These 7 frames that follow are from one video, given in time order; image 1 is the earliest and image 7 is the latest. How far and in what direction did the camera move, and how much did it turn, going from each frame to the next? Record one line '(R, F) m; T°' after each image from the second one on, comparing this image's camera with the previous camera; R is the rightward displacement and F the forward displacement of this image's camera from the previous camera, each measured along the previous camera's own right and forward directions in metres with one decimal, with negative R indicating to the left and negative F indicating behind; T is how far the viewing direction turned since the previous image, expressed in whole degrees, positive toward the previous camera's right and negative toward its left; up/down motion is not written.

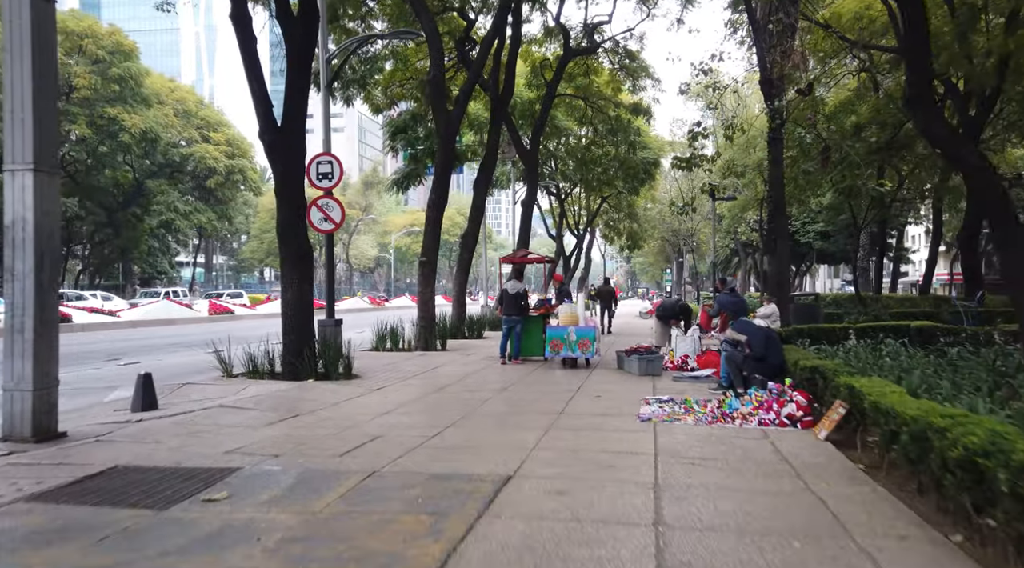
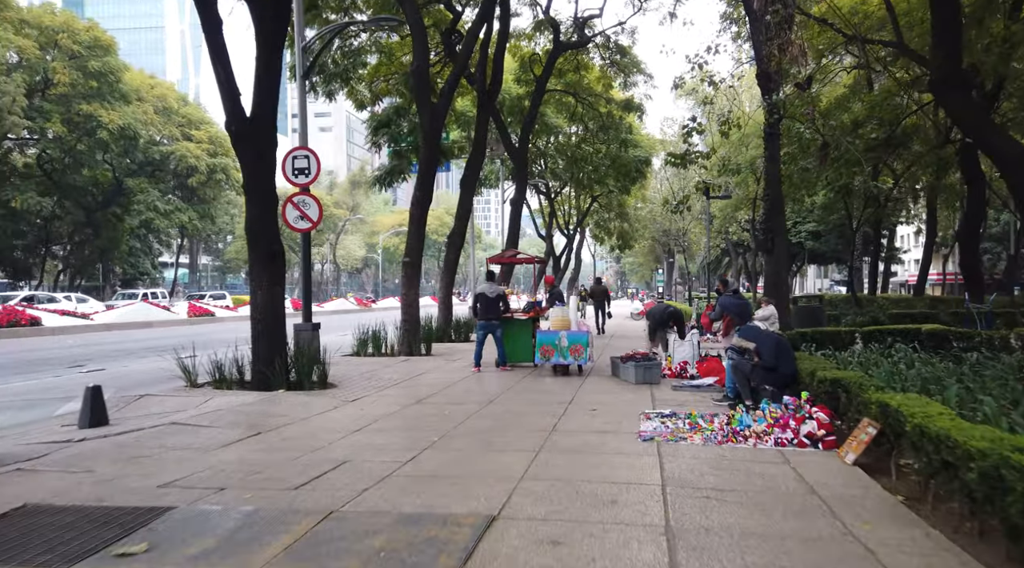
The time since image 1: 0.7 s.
(0.0, +0.8) m; +1°
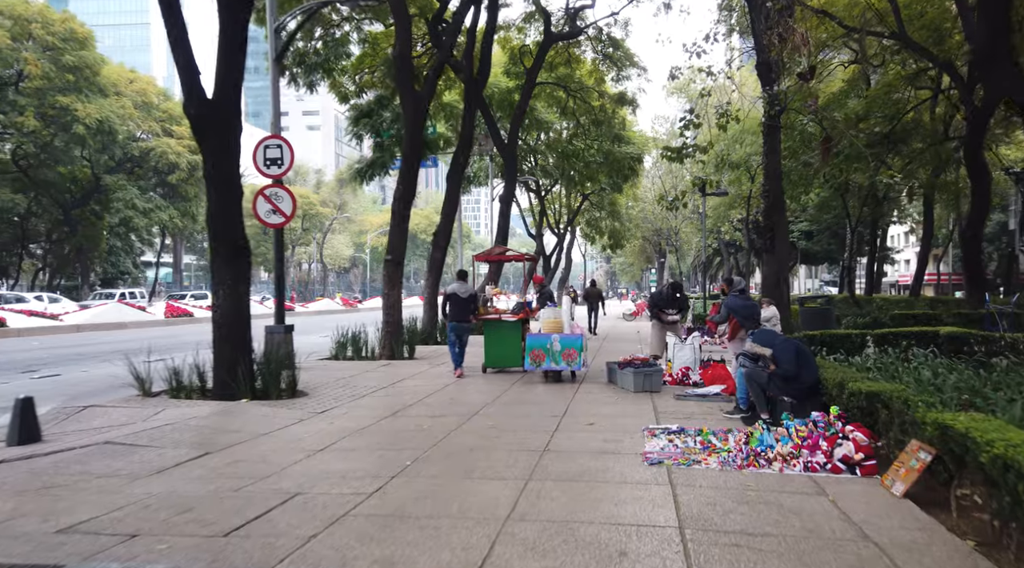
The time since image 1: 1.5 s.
(0.0, +0.9) m; +1°
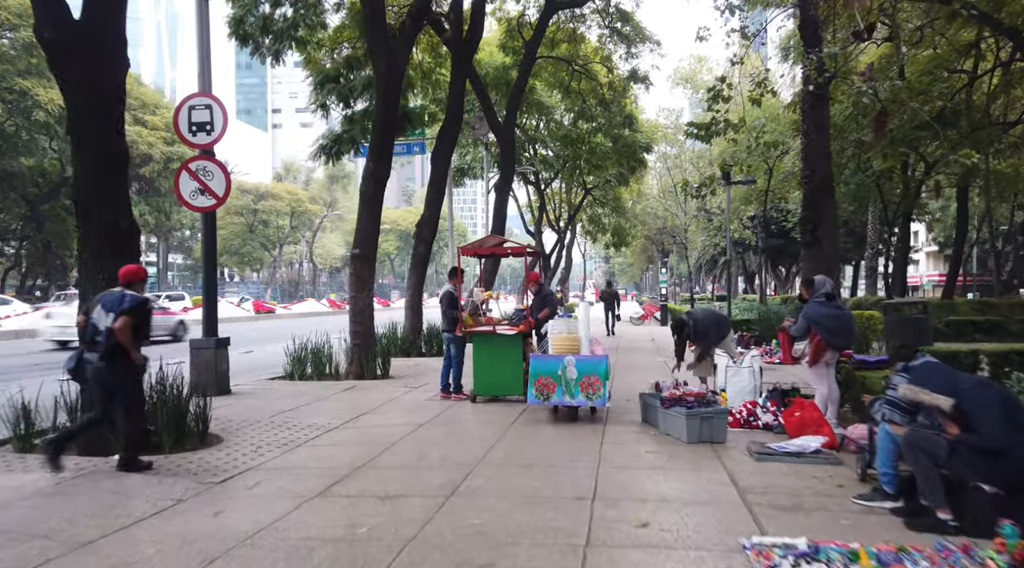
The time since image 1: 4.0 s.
(0.0, +2.8) m; 0°
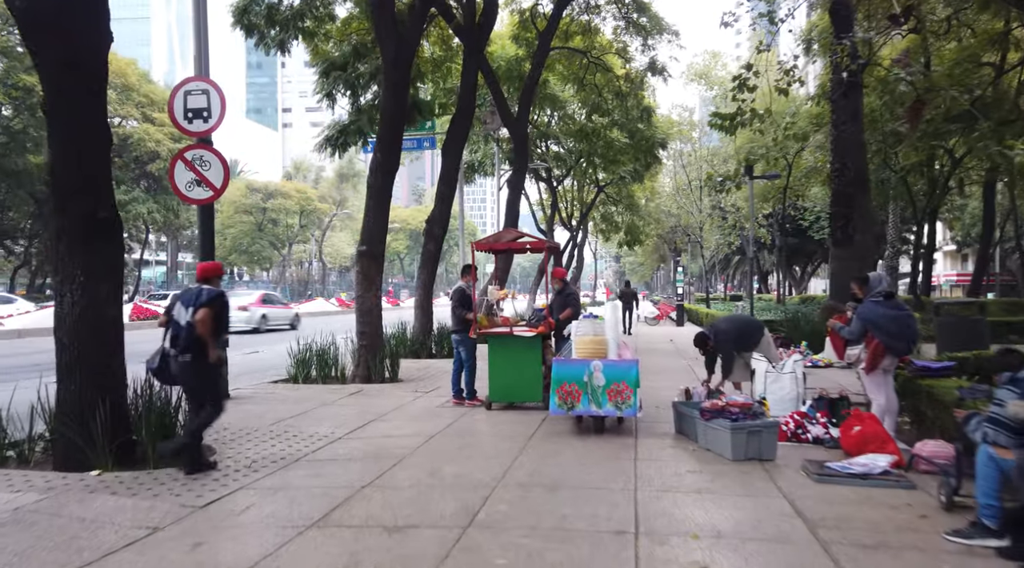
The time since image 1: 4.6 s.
(-0.1, +0.7) m; -1°
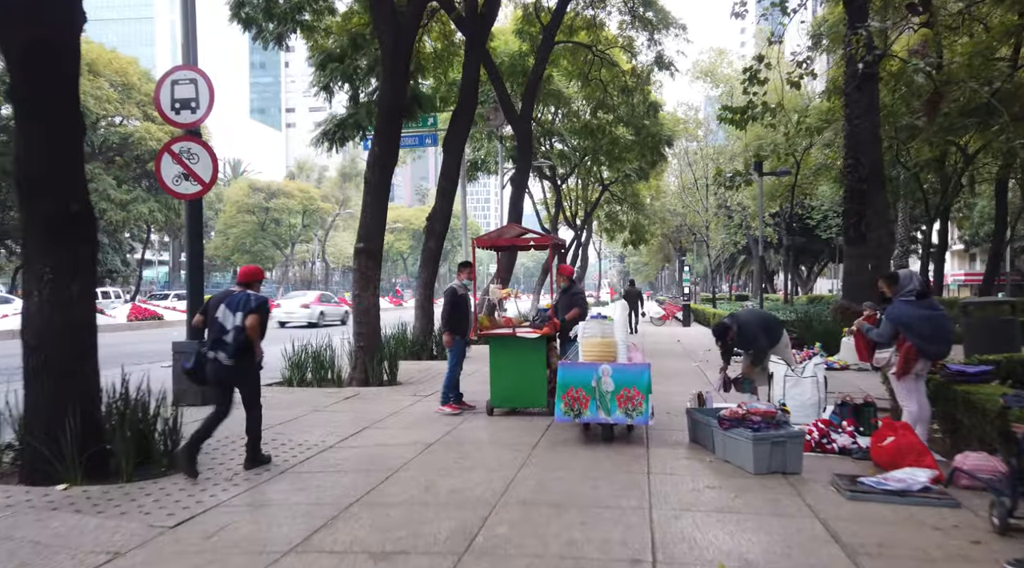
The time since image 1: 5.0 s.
(0.0, +0.4) m; 0°
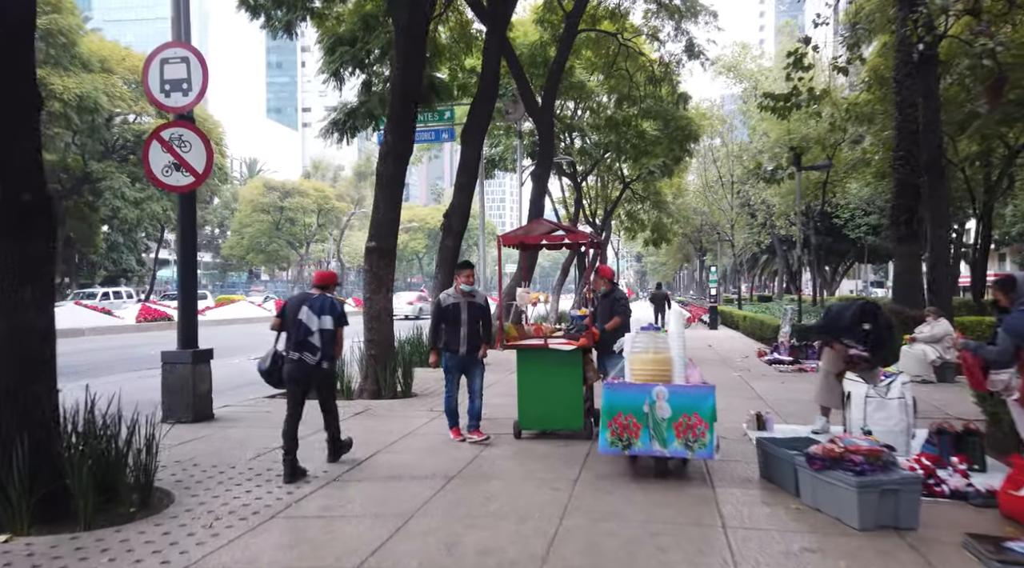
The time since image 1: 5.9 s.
(-0.1, +1.0) m; -1°
